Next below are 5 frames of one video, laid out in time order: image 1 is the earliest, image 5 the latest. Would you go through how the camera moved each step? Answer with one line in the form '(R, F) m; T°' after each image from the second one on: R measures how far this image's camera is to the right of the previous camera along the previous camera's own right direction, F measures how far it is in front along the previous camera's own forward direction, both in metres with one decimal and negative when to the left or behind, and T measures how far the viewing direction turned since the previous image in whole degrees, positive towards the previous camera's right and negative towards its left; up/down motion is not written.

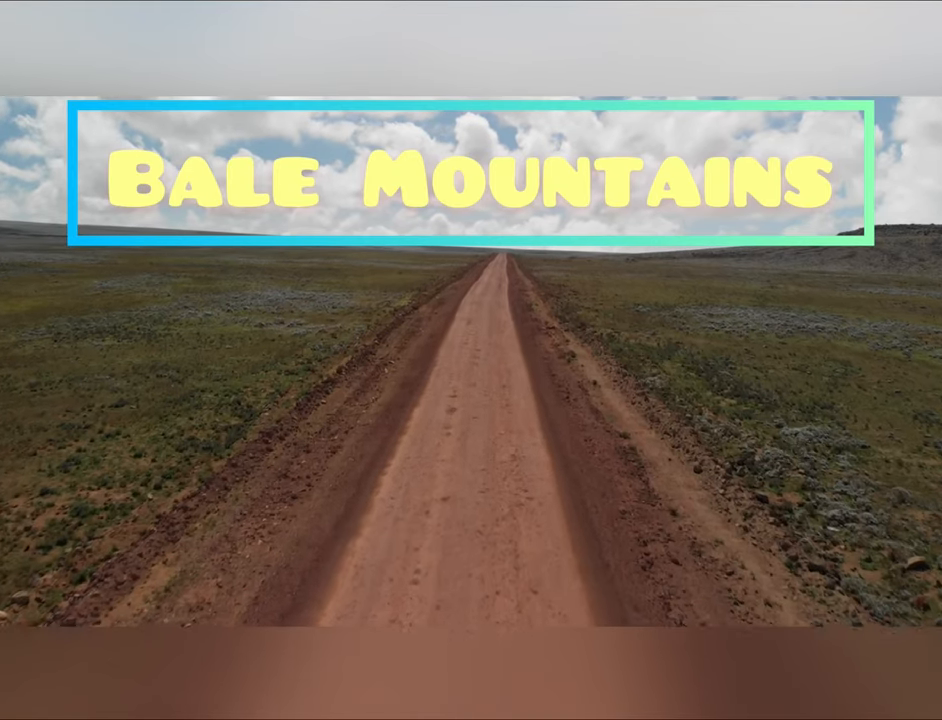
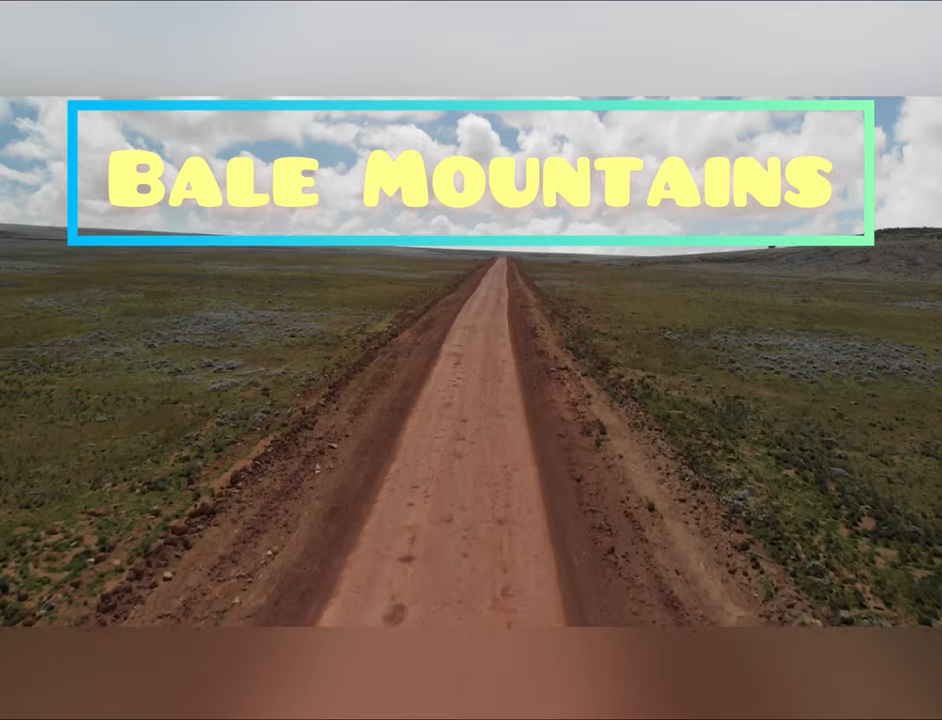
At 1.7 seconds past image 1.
(+0.1, +1.9) m; 0°
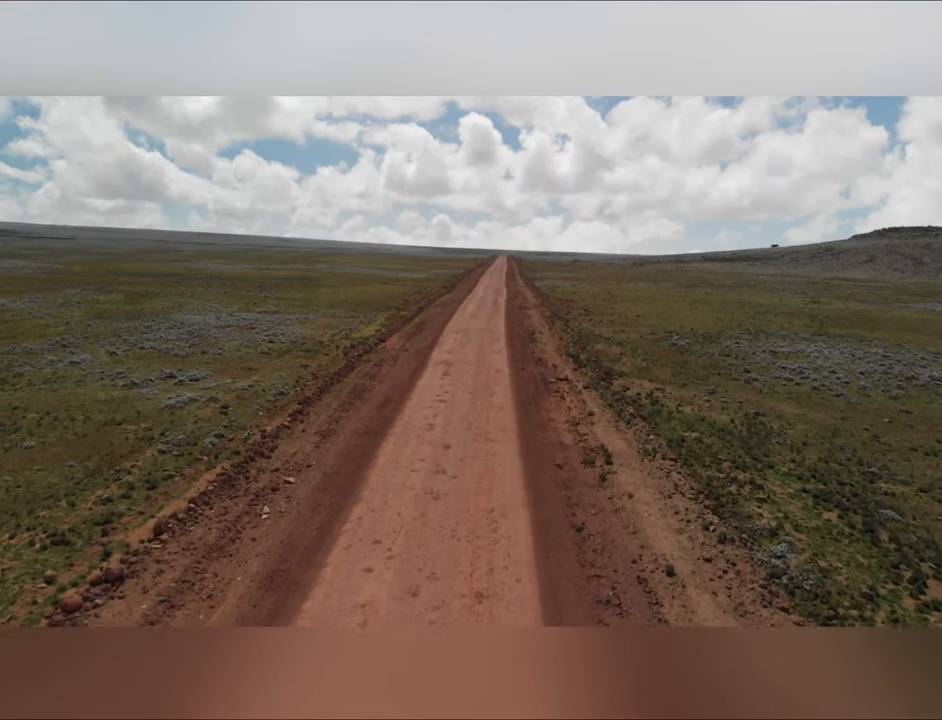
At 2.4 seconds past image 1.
(+0.1, +0.6) m; 0°
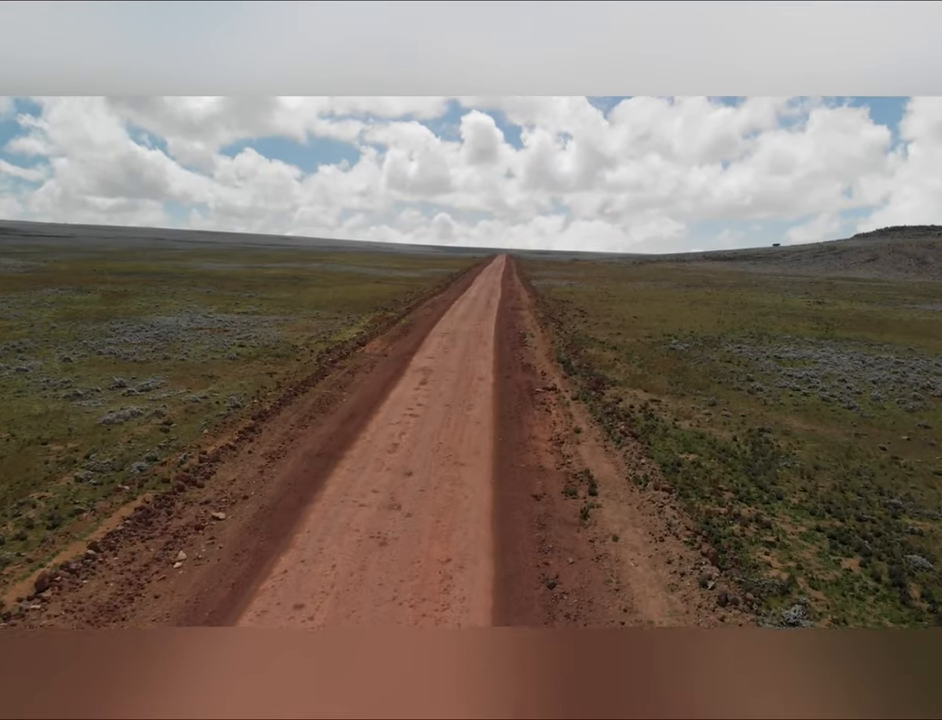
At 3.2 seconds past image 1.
(+0.2, +0.5) m; 0°
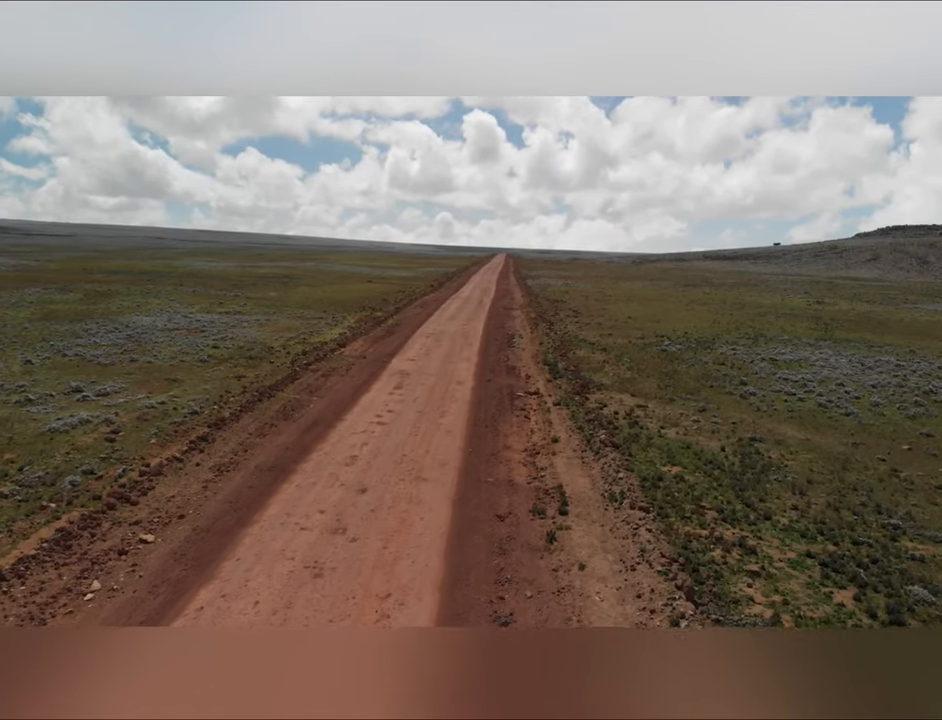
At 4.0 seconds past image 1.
(+0.2, +0.3) m; 0°
